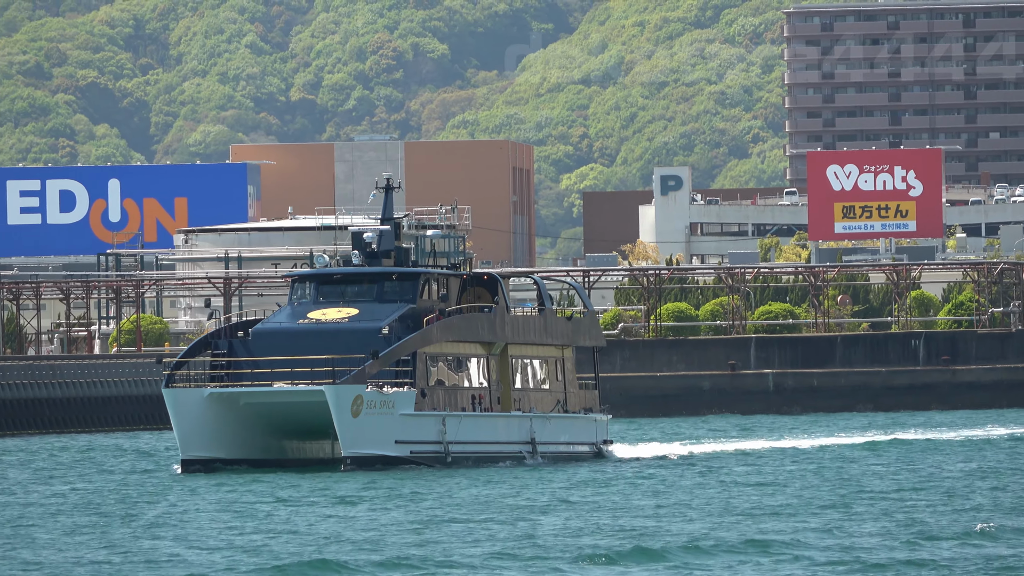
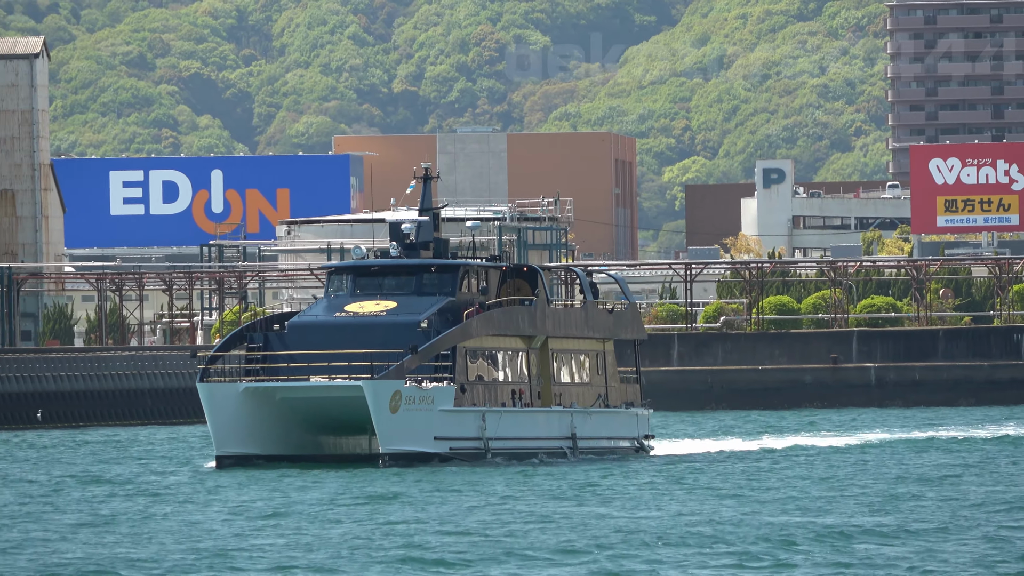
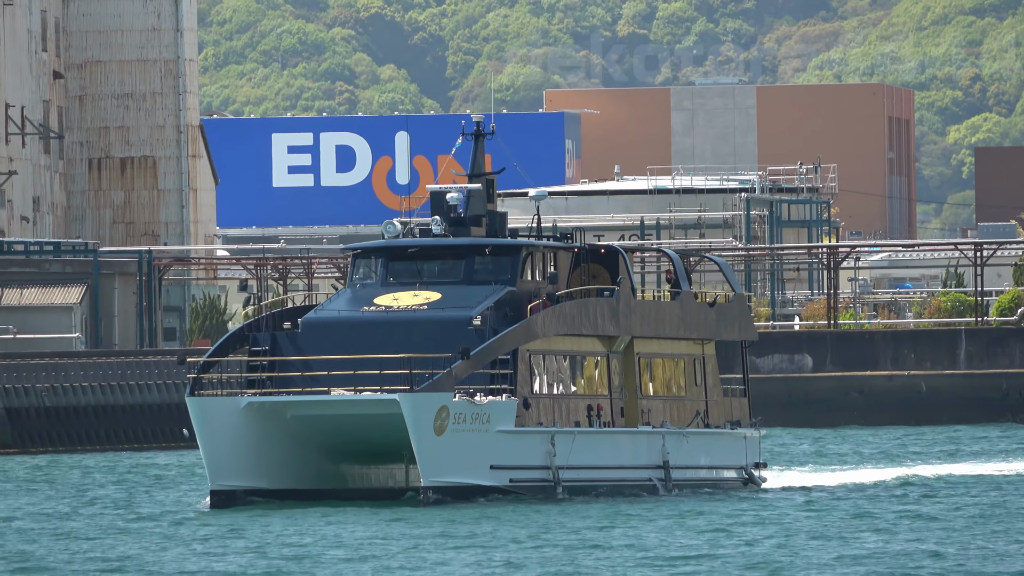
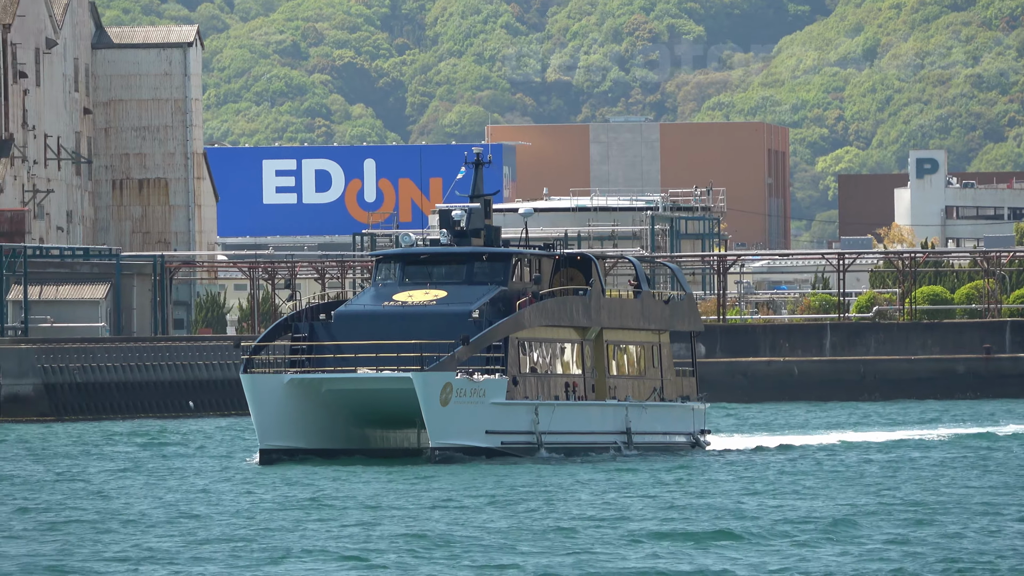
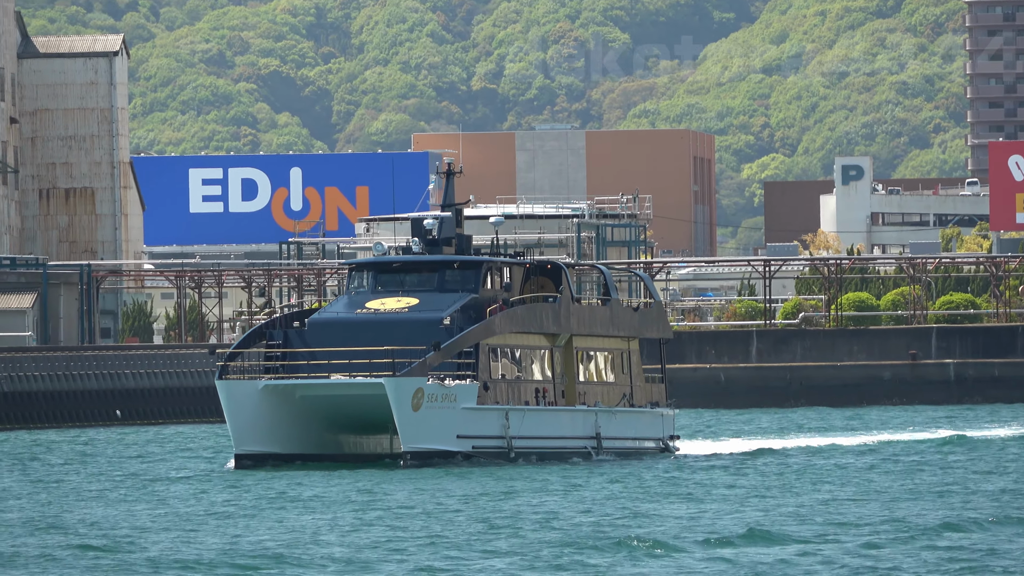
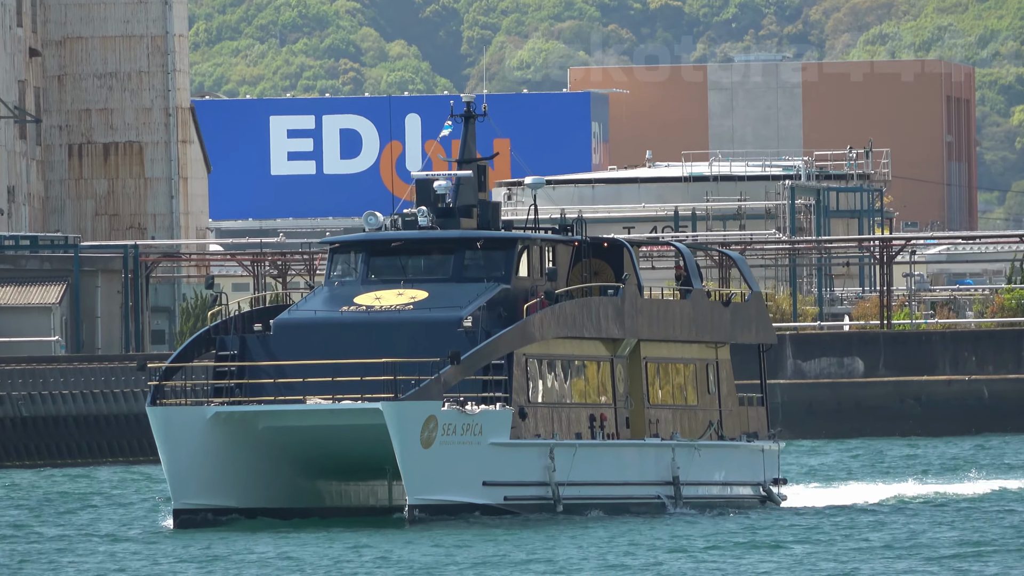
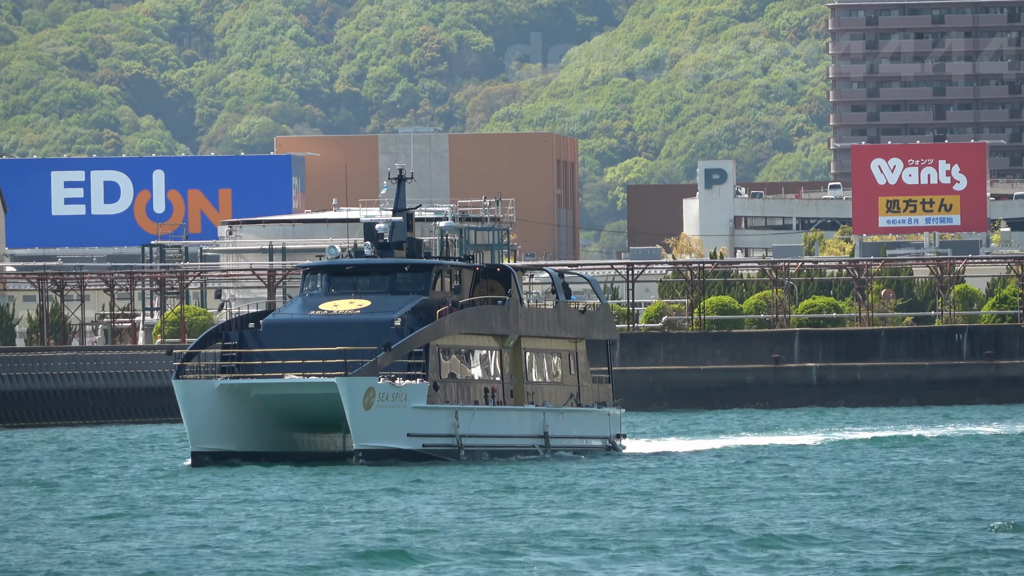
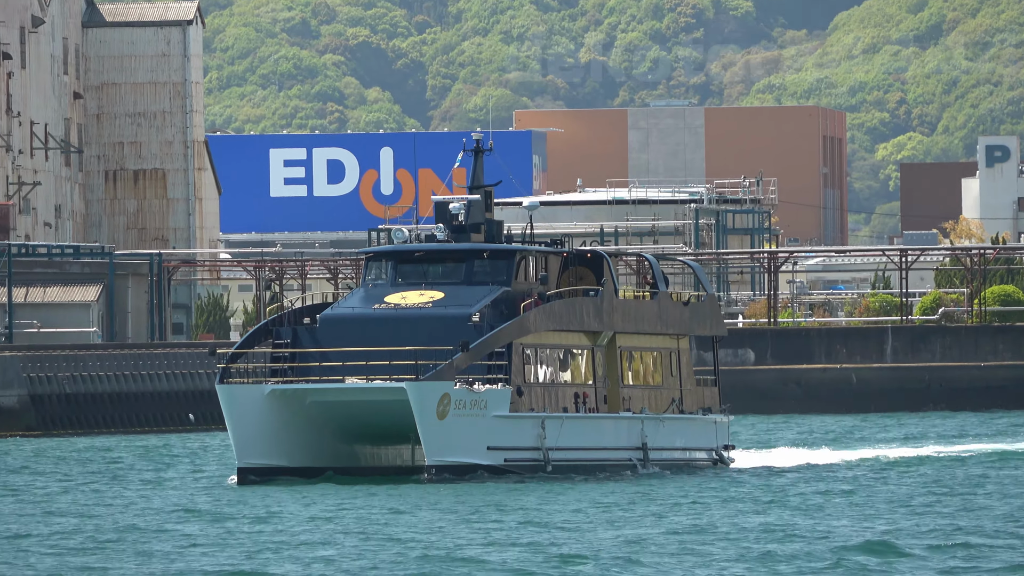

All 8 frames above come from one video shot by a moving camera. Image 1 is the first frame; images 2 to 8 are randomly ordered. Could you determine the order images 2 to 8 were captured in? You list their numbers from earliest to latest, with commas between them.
7, 2, 5, 4, 8, 3, 6
